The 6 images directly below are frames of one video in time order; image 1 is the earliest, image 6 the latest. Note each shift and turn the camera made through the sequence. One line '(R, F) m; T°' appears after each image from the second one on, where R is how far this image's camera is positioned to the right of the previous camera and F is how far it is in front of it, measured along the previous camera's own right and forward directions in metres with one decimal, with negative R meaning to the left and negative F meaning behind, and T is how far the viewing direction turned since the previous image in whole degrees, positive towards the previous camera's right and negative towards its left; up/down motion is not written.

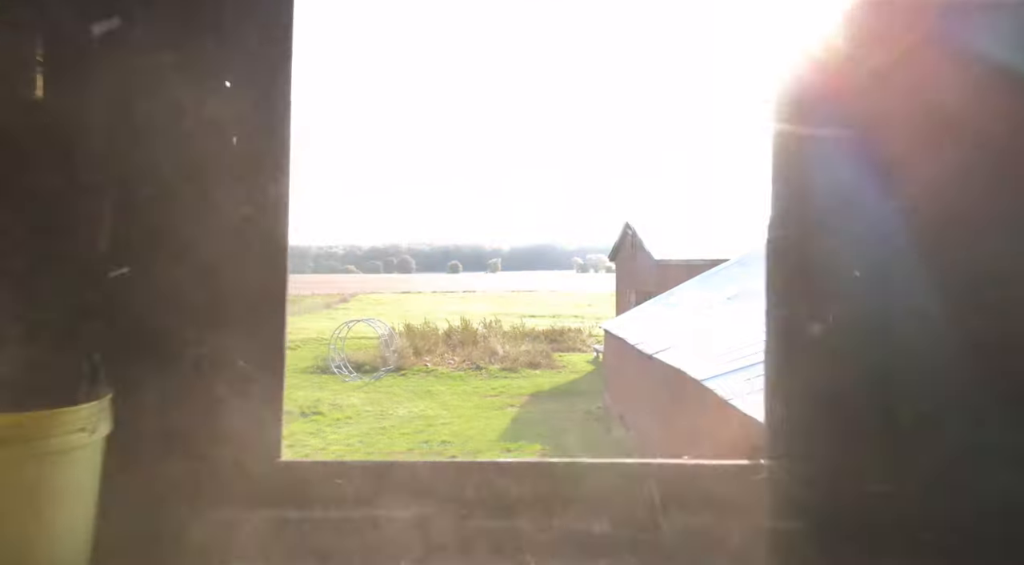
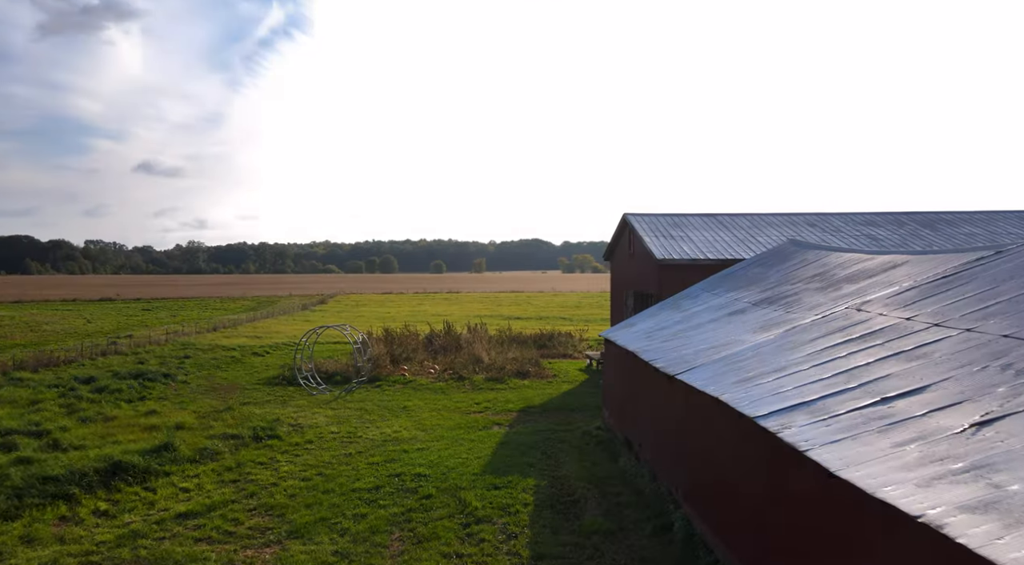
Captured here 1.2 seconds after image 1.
(-0.1, +1.8) m; +1°
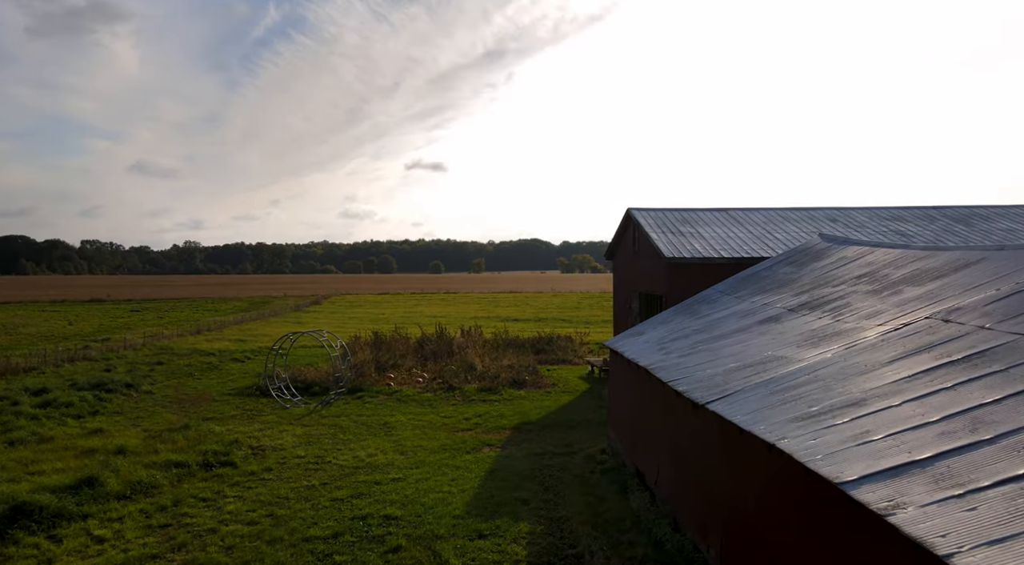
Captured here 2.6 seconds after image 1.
(+0.1, +1.6) m; 0°
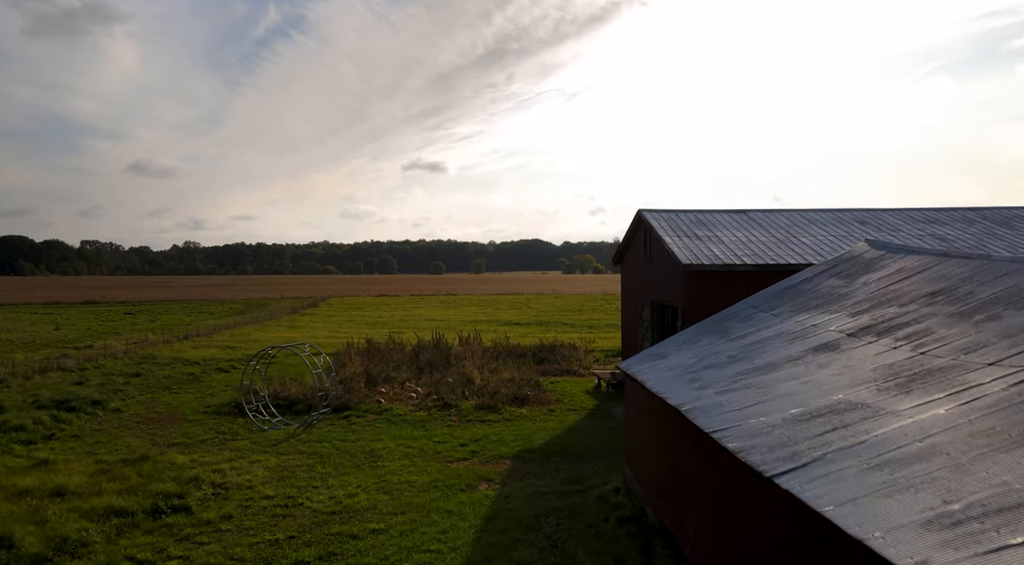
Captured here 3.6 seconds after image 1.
(0.0, +1.5) m; 0°
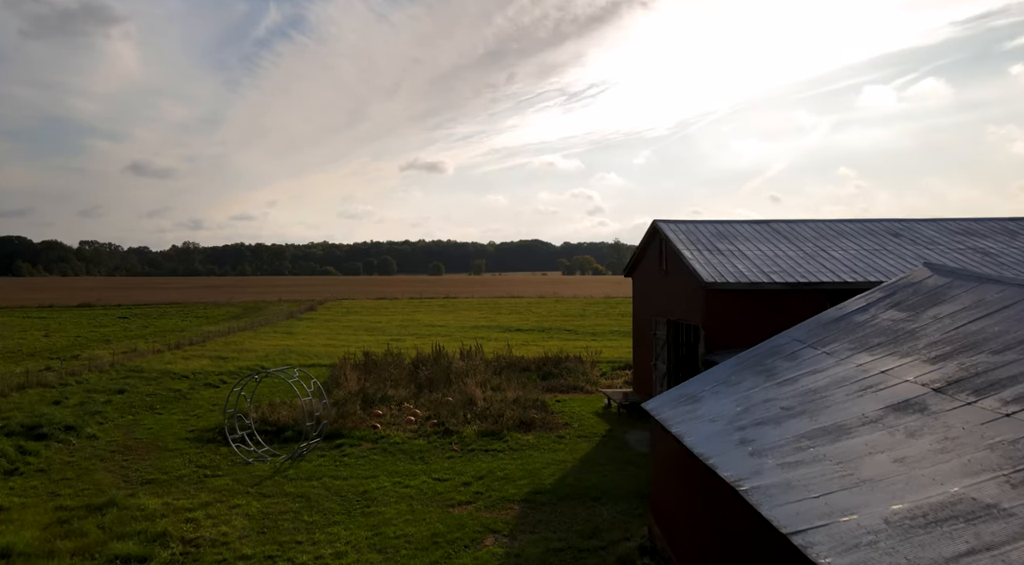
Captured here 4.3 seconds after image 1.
(-0.1, +1.2) m; 0°
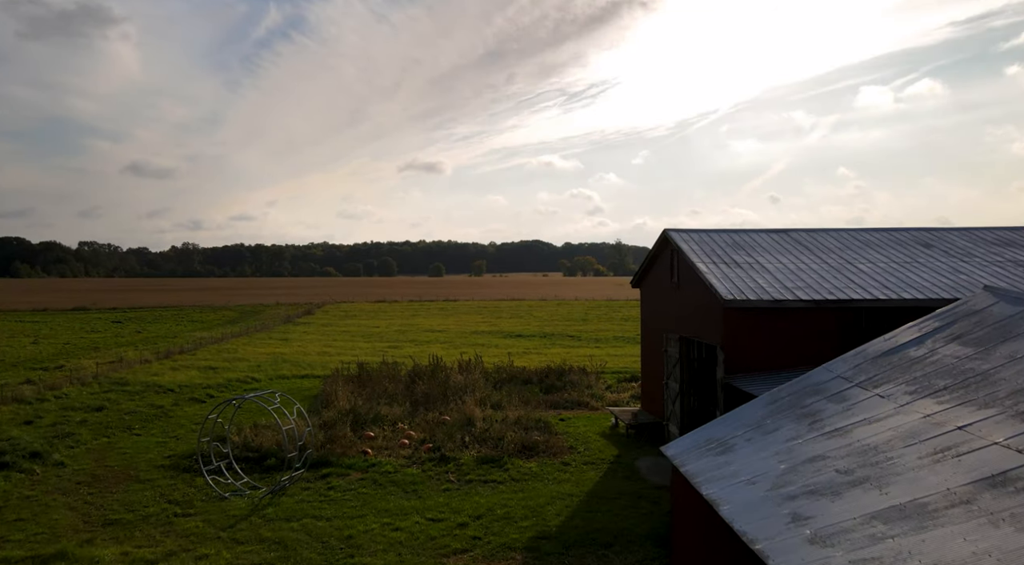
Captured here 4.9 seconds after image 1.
(0.0, +1.1) m; 0°
